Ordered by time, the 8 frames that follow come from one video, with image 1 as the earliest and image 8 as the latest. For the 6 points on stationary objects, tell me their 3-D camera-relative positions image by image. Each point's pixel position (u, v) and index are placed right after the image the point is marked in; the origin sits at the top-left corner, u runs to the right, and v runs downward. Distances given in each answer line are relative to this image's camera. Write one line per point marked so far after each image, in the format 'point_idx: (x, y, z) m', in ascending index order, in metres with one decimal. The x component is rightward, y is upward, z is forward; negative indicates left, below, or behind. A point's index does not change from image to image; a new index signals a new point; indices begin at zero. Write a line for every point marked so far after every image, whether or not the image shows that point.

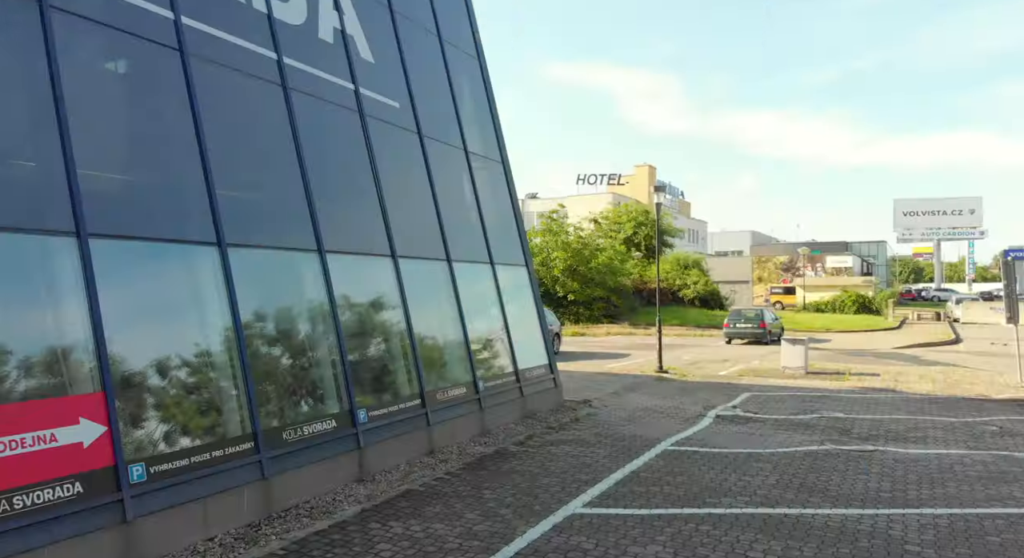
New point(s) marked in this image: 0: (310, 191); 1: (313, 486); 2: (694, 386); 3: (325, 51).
0: (-2.1, +0.9, +8.4) m
1: (-1.8, -1.8, +7.4) m
2: (+3.6, -2.1, +15.7) m
3: (-2.2, +2.6, +9.2) m
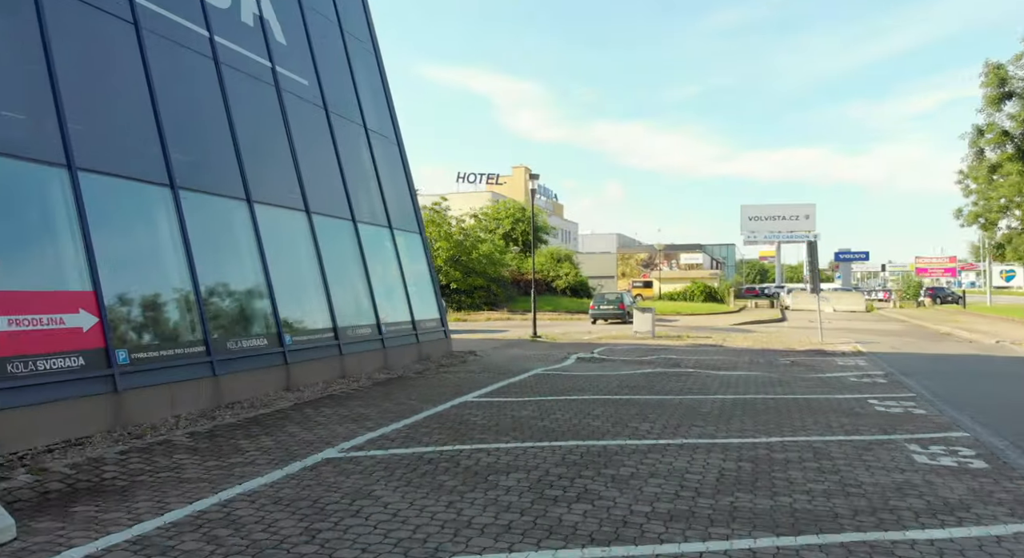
0: (-3.3, +1.6, +9.9) m
1: (-2.9, -1.2, +9.0) m
2: (+1.2, -1.5, +18.0) m
3: (-3.5, +3.3, +10.7) m
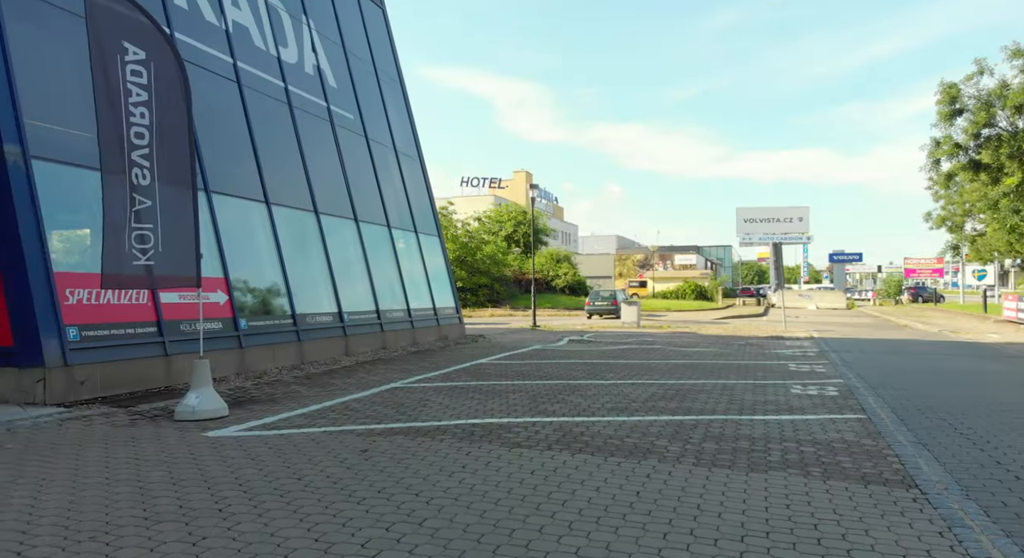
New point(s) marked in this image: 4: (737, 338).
0: (-3.3, +1.7, +12.9) m
1: (-2.8, -1.1, +11.9) m
2: (+1.2, -1.4, +20.9) m
3: (-3.5, +3.4, +13.7) m
4: (+5.4, -1.5, +19.2) m
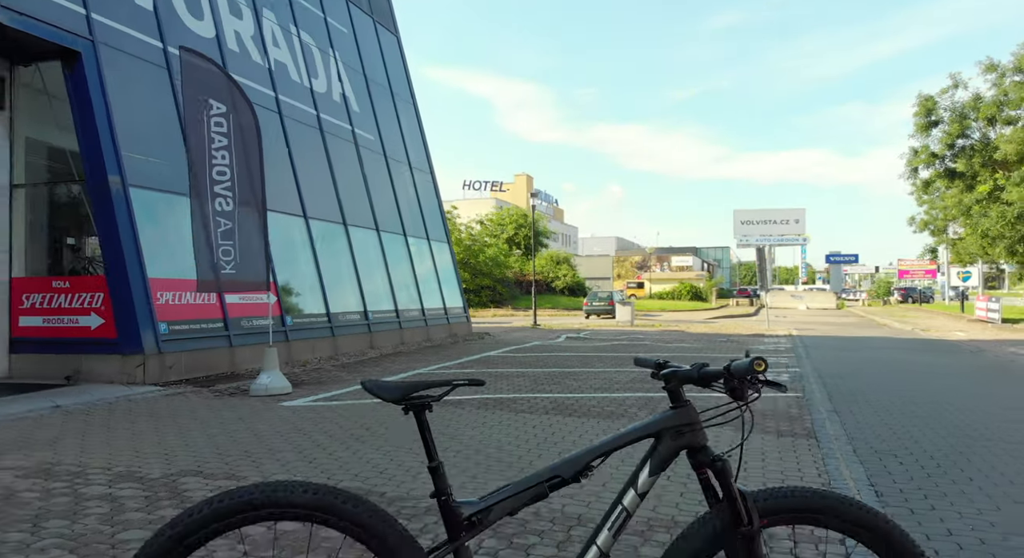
0: (-3.2, +1.6, +14.7) m
1: (-2.7, -1.1, +13.7) m
2: (+1.3, -1.5, +22.7) m
3: (-3.4, +3.3, +15.5) m
4: (+5.4, -1.6, +21.0) m
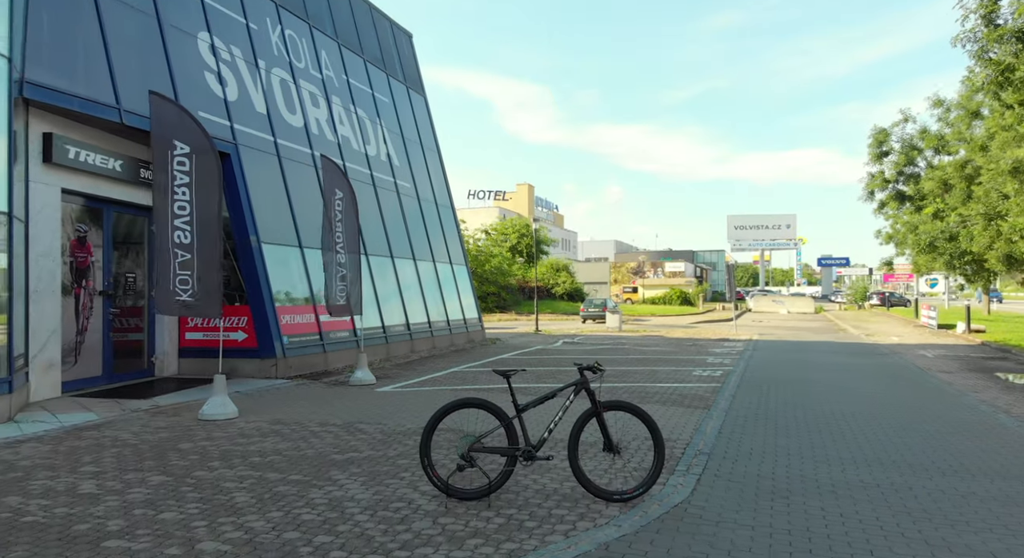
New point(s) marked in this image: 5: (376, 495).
0: (-3.0, +1.1, +19.1) m
1: (-2.6, -1.6, +18.1) m
2: (+1.5, -2.0, +27.1) m
3: (-3.2, +2.9, +19.9) m
4: (+5.6, -2.1, +25.4) m
5: (-1.1, -1.7, +6.4) m
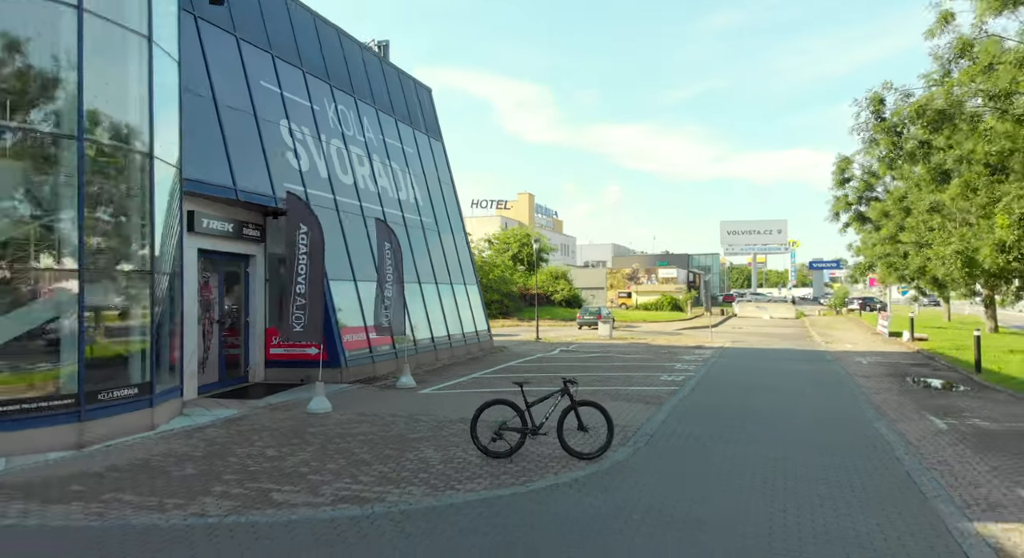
0: (-2.9, +0.5, +23.5) m
1: (-2.4, -2.2, +22.5) m
2: (+1.7, -2.6, +31.5) m
3: (-3.0, +2.2, +24.3) m
4: (+5.8, -2.7, +29.8) m
5: (-0.9, -2.4, +10.7) m
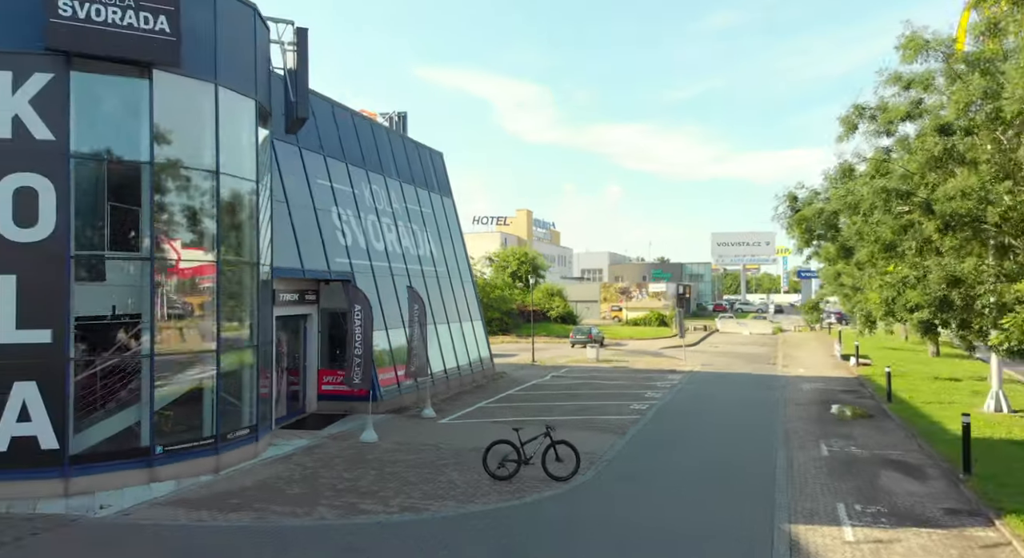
0: (-2.9, -1.0, +28.6) m
1: (-2.4, -3.8, +27.6) m
2: (+1.6, -4.1, +36.6) m
3: (-3.1, +0.7, +29.4) m
4: (+5.8, -4.2, +34.9) m
5: (-0.9, -4.0, +15.9) m
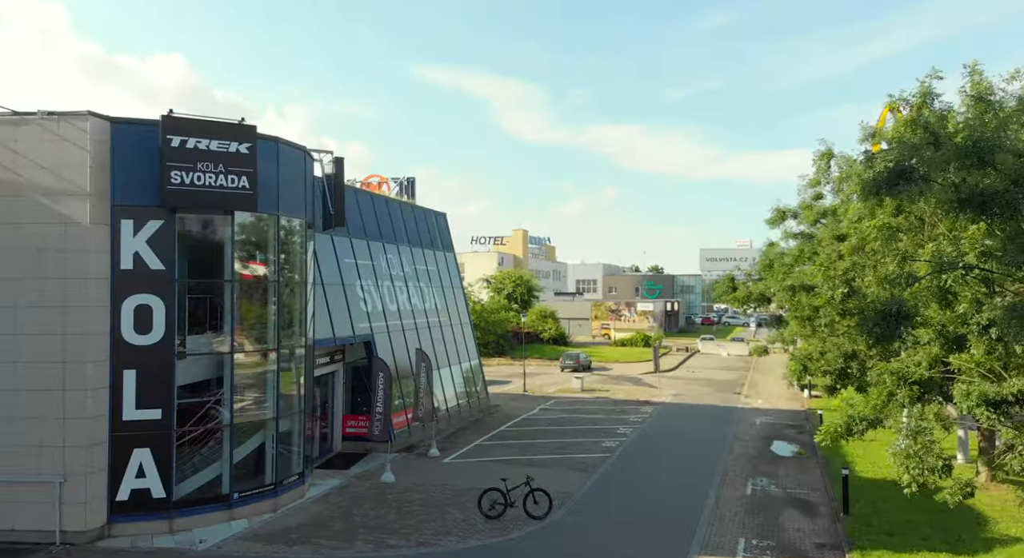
0: (-3.2, -3.3, +33.7) m
1: (-2.8, -6.0, +32.7) m
2: (+1.3, -6.4, +41.7) m
3: (-3.4, -1.6, +34.5) m
4: (+5.4, -6.5, +40.0) m
5: (-1.2, -6.2, +21.0) m
